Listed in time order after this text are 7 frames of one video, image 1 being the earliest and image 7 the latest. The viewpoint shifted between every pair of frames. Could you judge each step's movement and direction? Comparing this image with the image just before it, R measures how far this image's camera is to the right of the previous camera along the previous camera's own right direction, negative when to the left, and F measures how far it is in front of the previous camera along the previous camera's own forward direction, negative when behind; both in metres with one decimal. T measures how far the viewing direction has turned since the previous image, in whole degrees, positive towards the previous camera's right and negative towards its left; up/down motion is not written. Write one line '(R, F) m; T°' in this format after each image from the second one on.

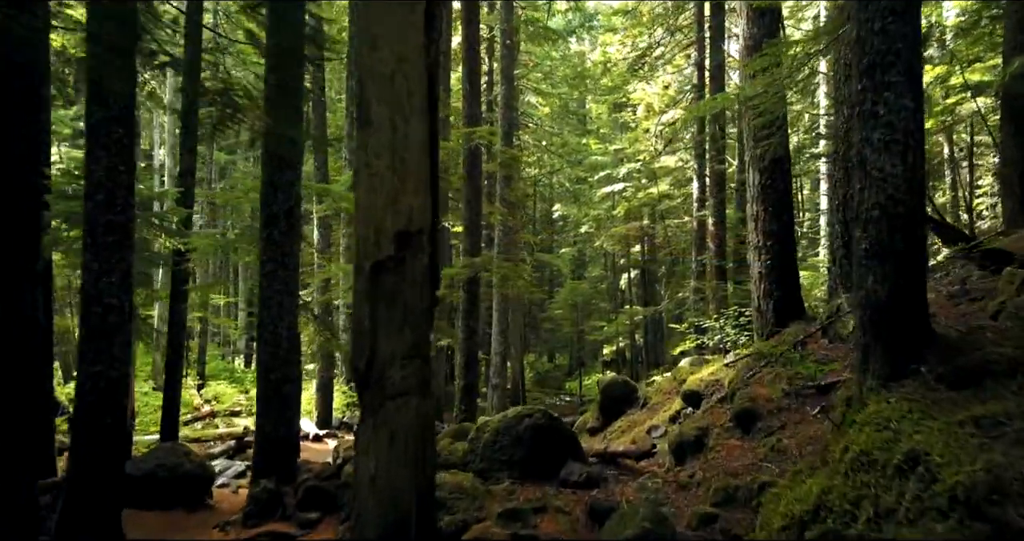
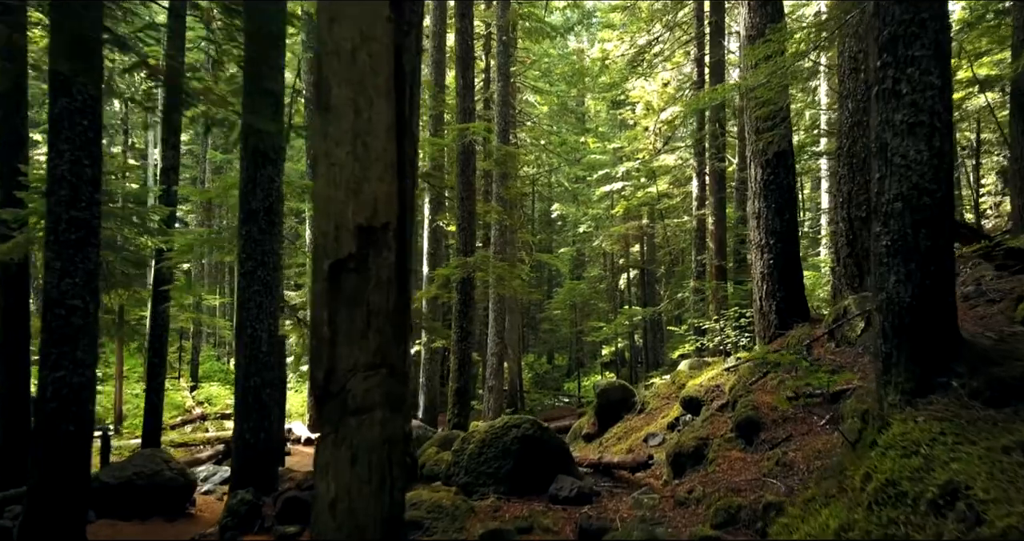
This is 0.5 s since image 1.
(+0.1, +0.3) m; 0°
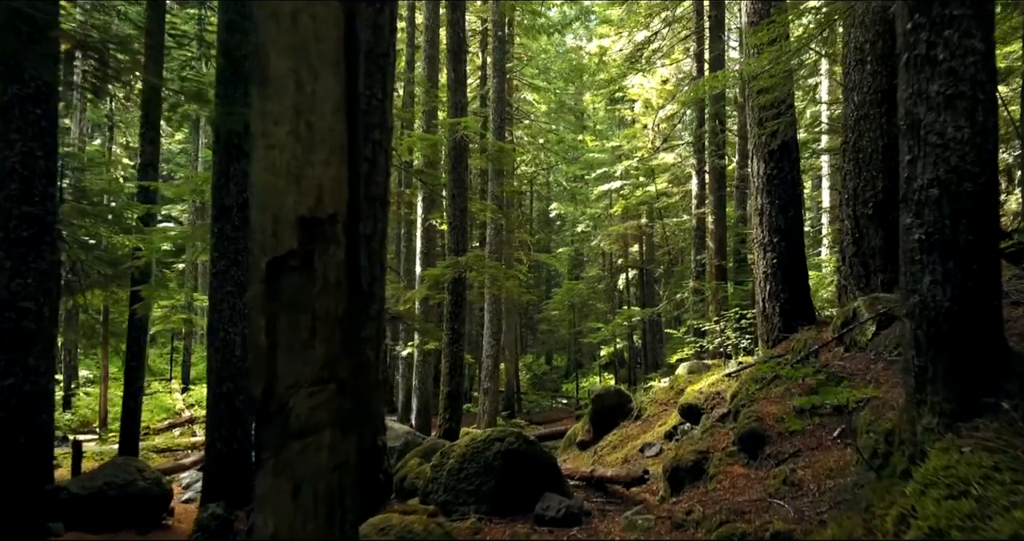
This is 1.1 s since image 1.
(+0.1, +0.4) m; 0°
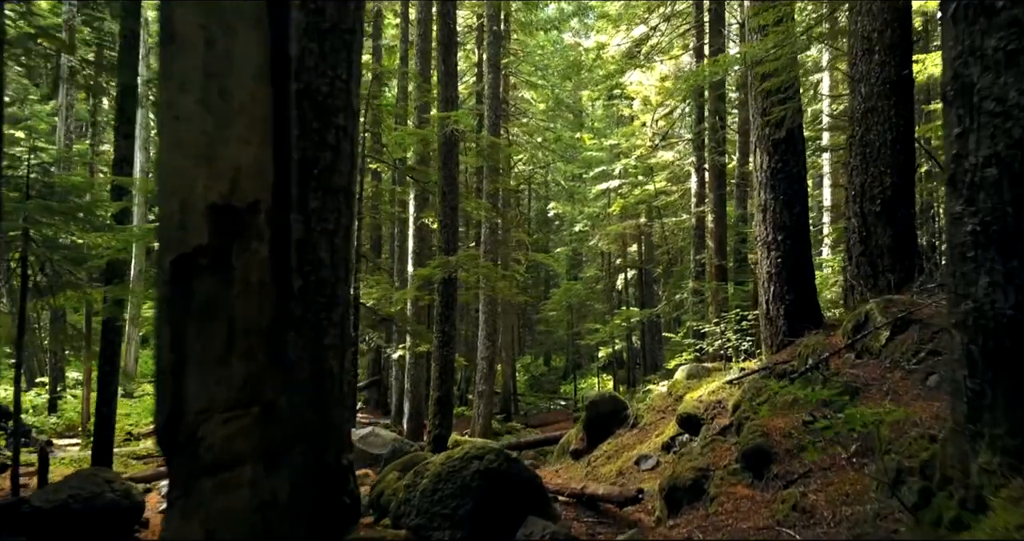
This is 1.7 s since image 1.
(+0.1, +0.4) m; 0°
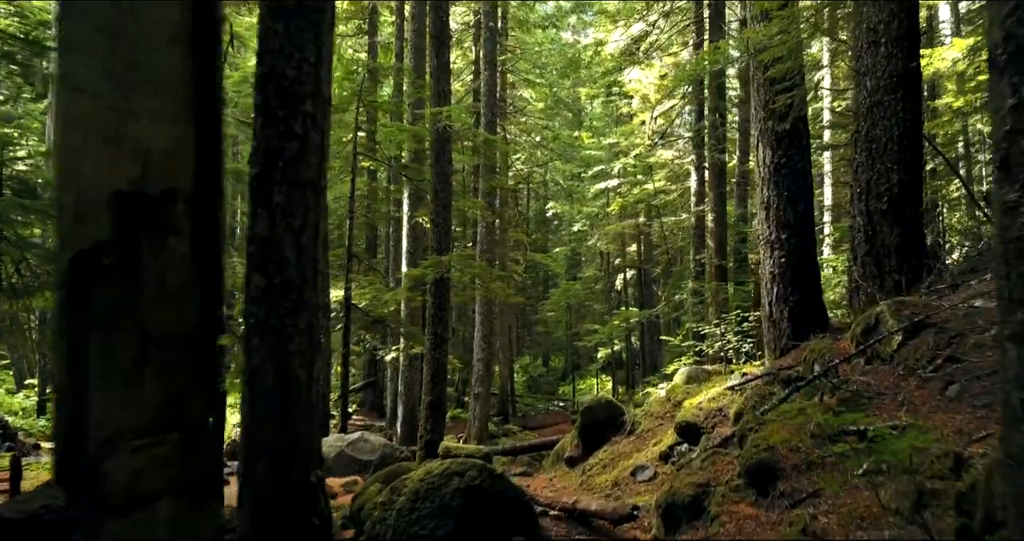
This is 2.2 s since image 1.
(+0.1, +0.3) m; 0°
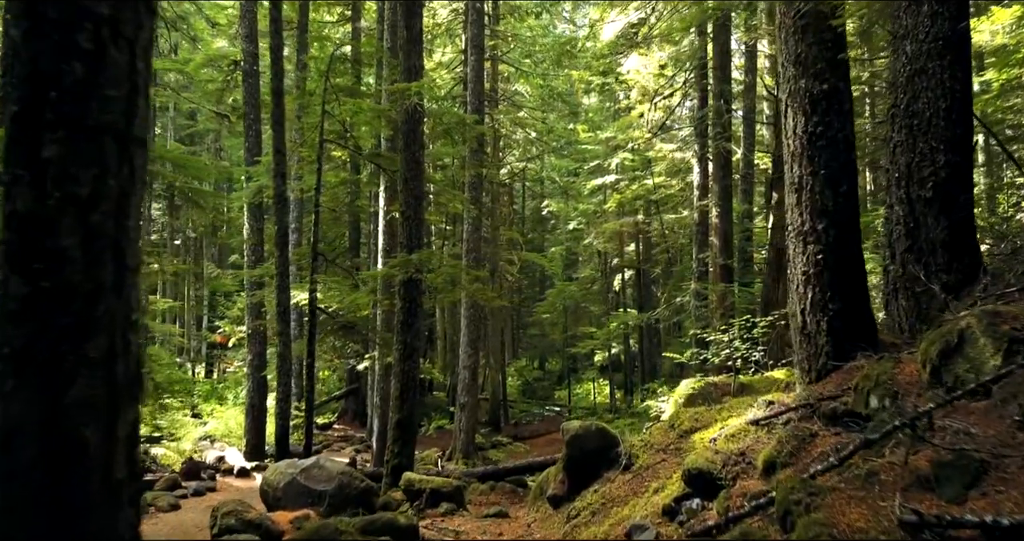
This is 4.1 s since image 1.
(+0.3, +1.3) m; 0°
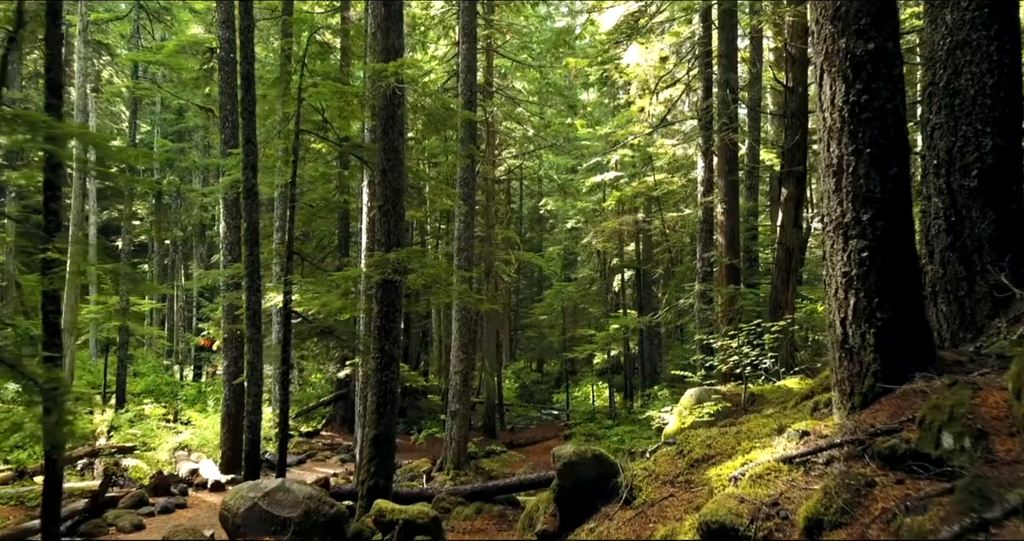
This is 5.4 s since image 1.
(+0.1, +0.8) m; 0°
